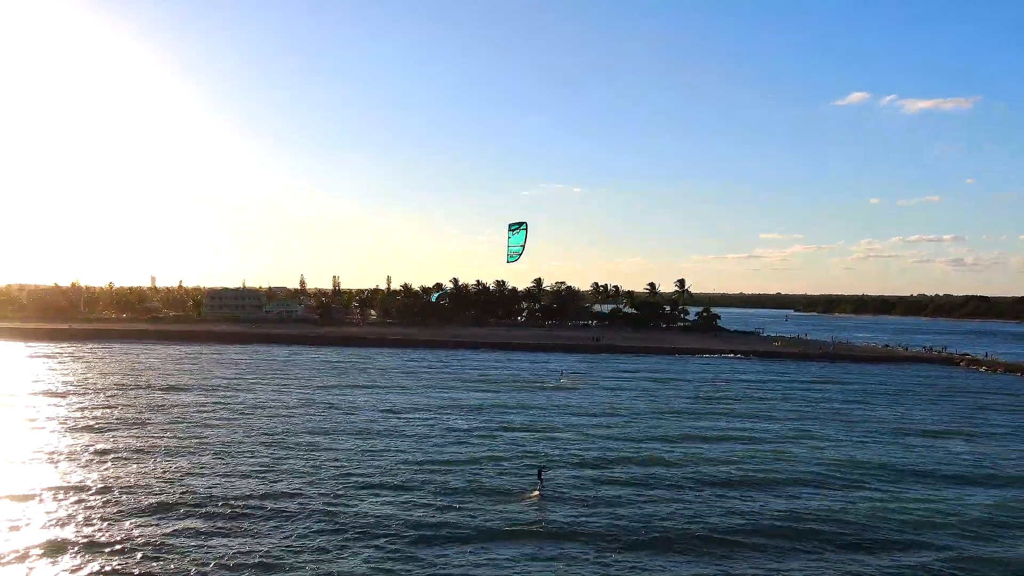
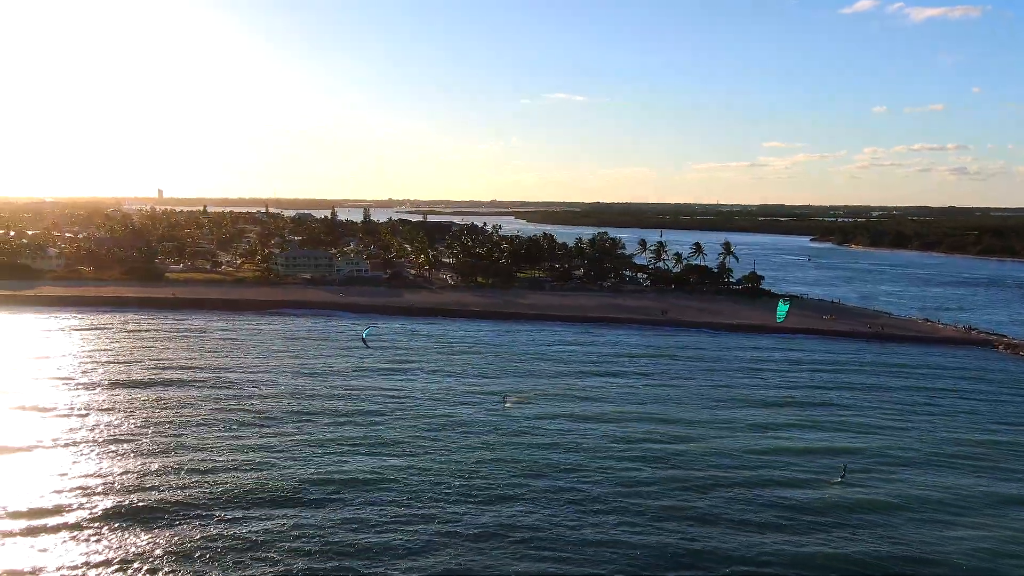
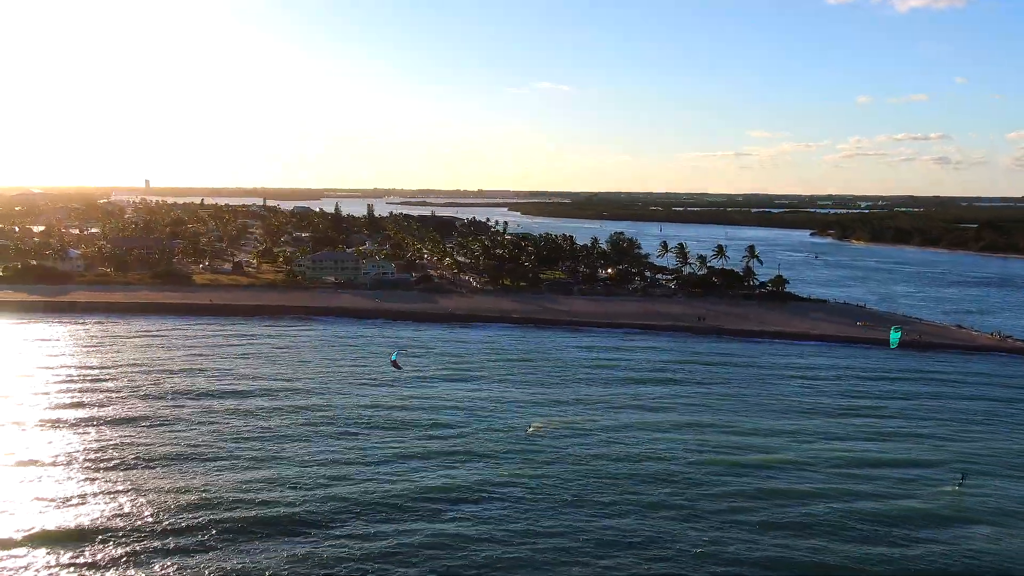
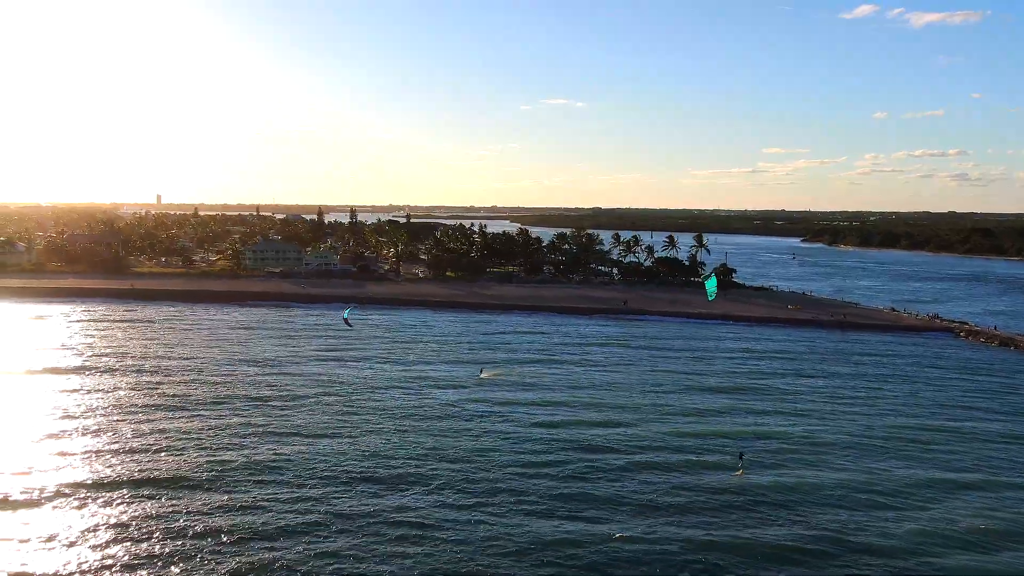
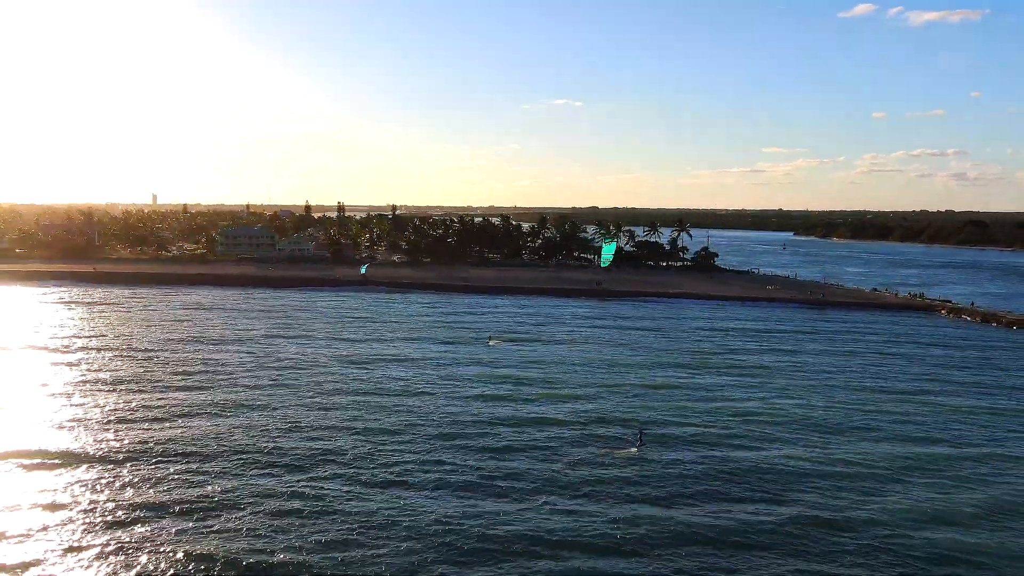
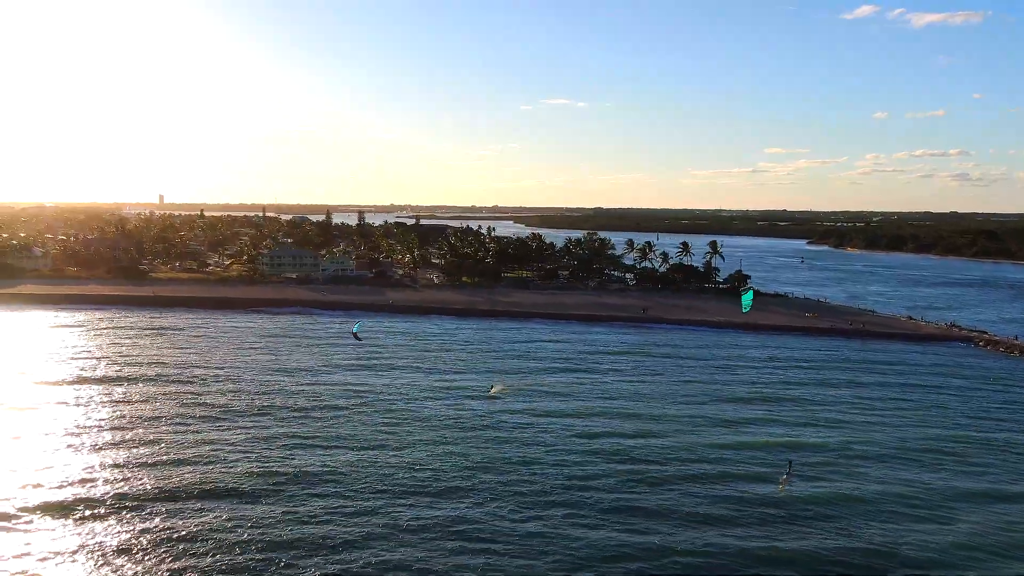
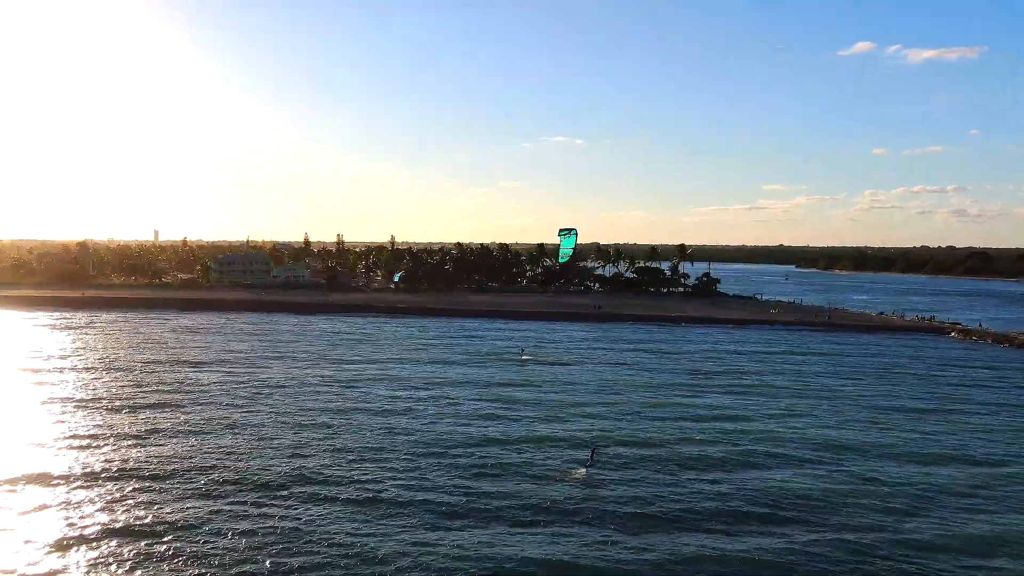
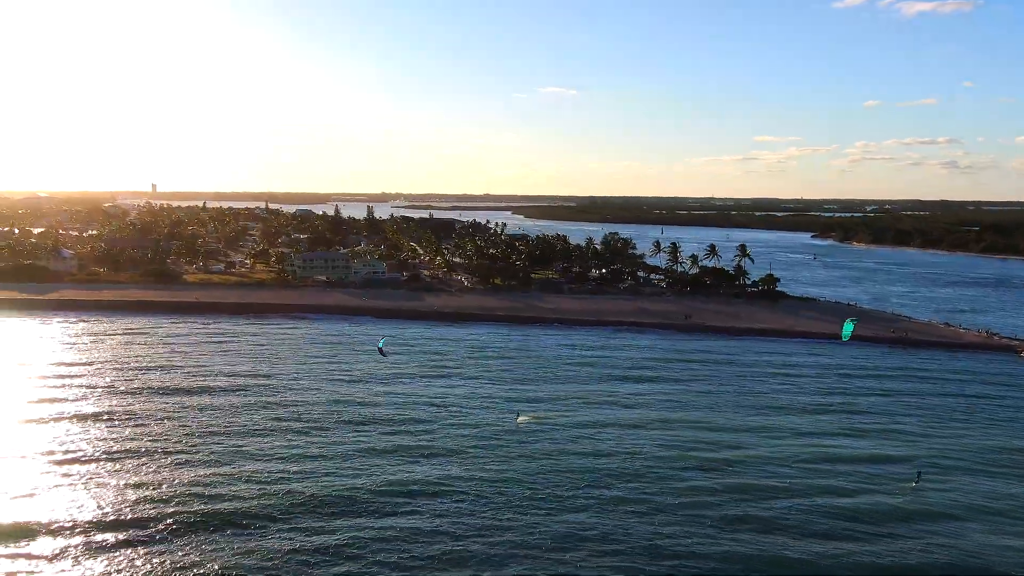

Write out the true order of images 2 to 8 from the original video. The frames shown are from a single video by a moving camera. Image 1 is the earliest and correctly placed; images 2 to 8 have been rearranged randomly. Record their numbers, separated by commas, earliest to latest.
7, 5, 4, 6, 2, 8, 3
